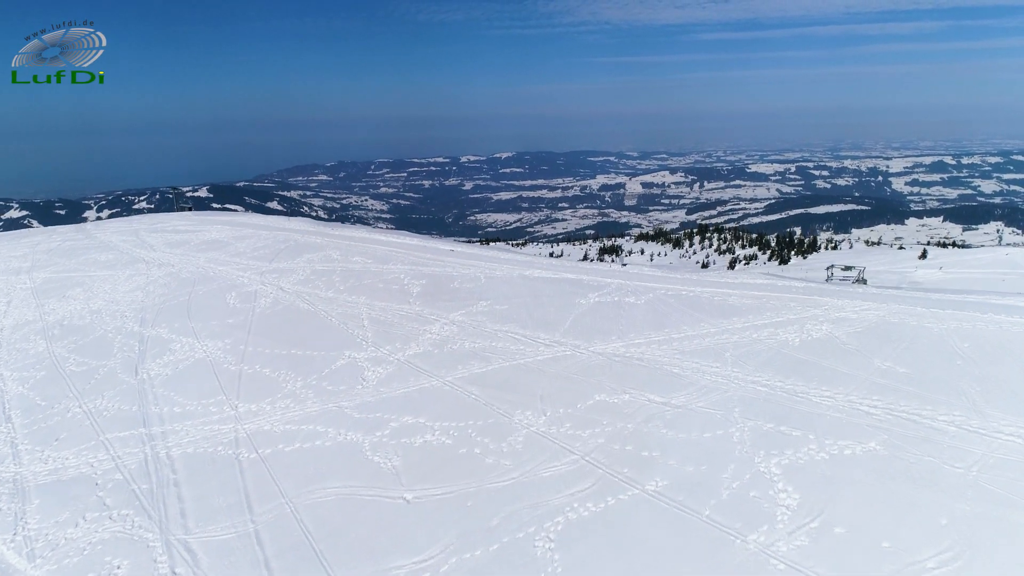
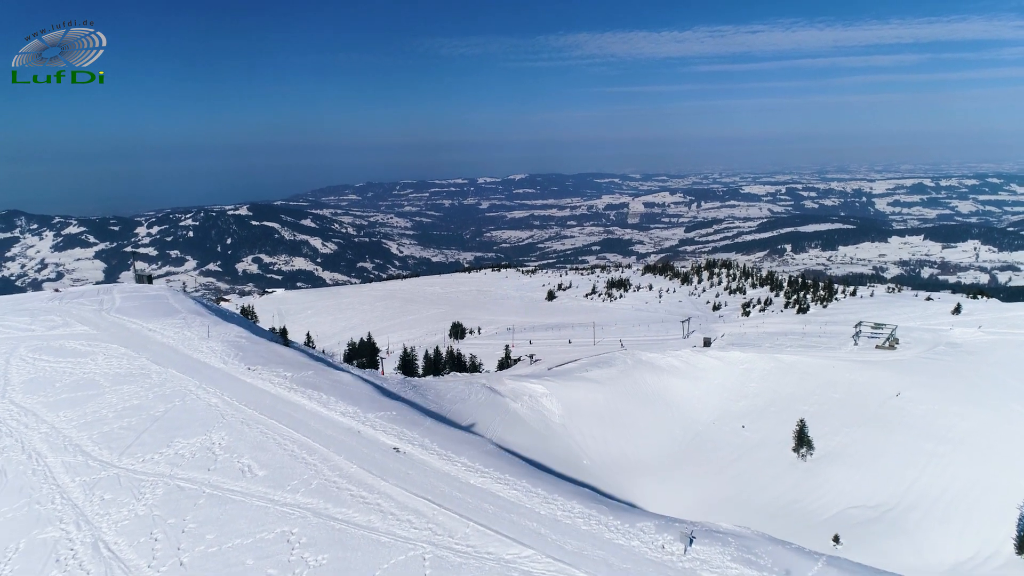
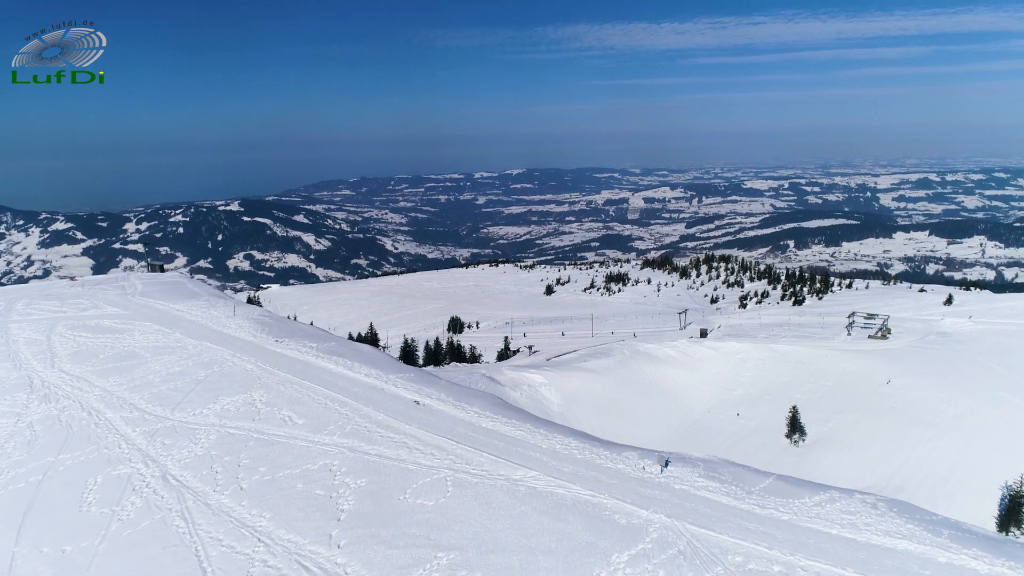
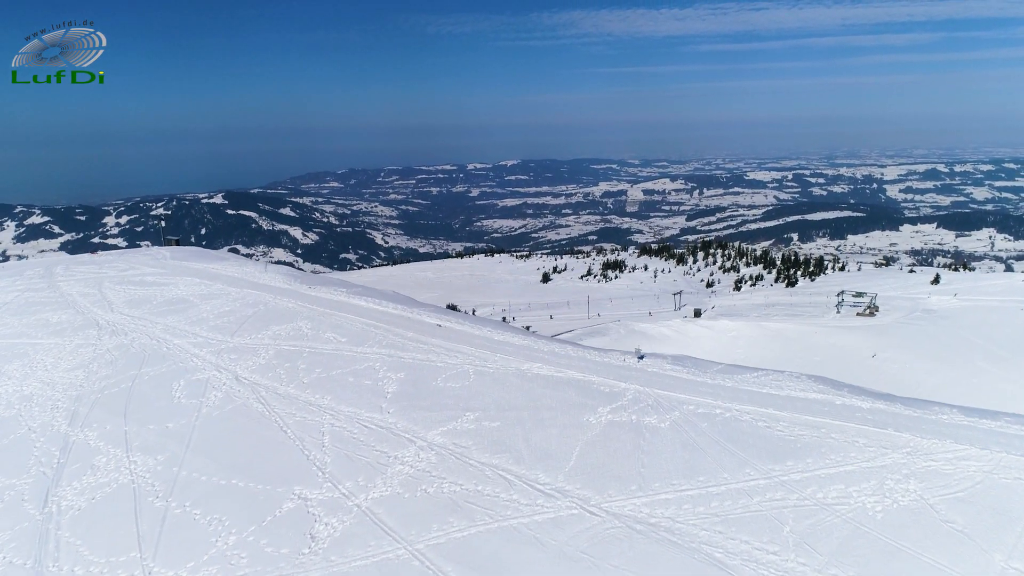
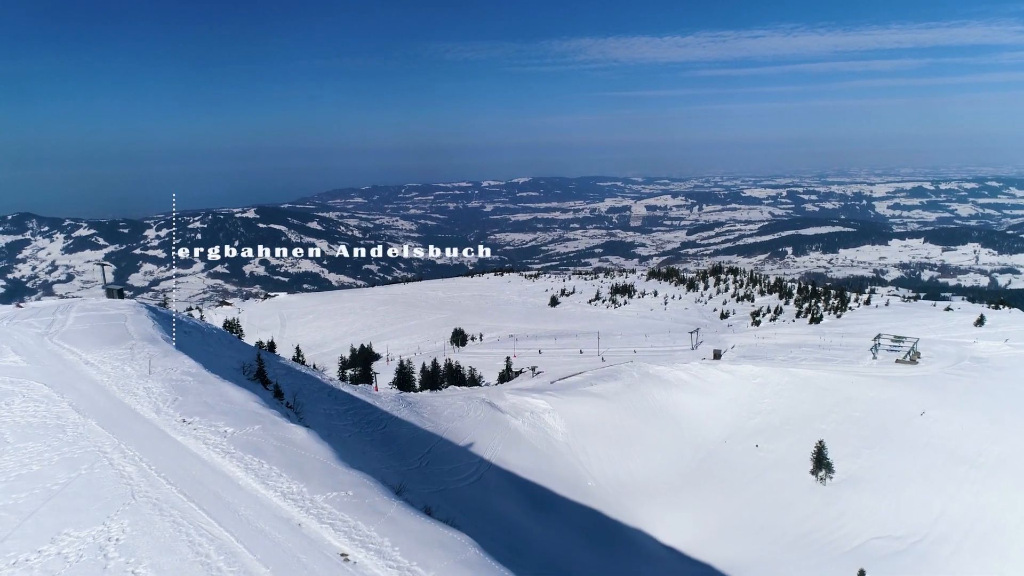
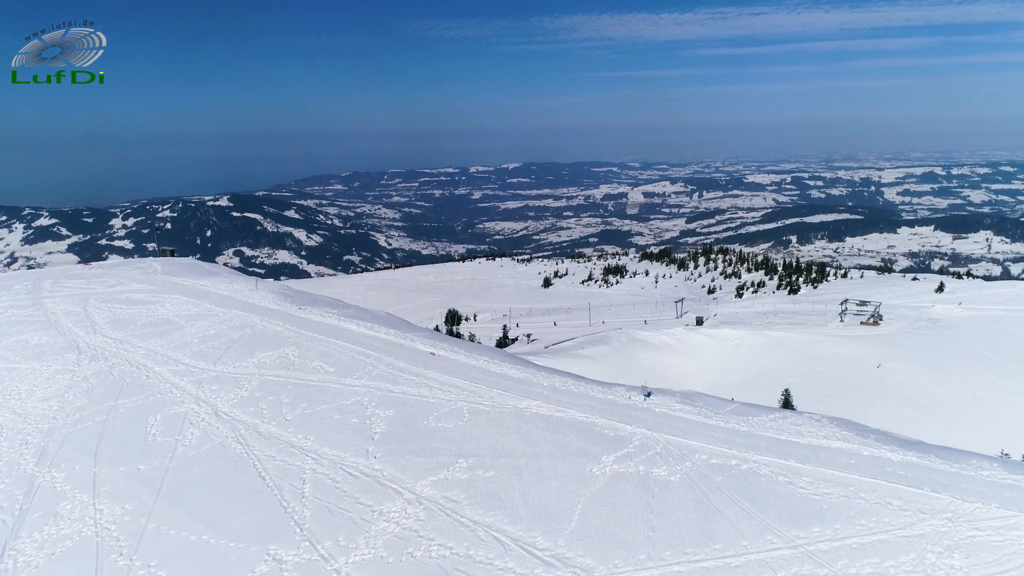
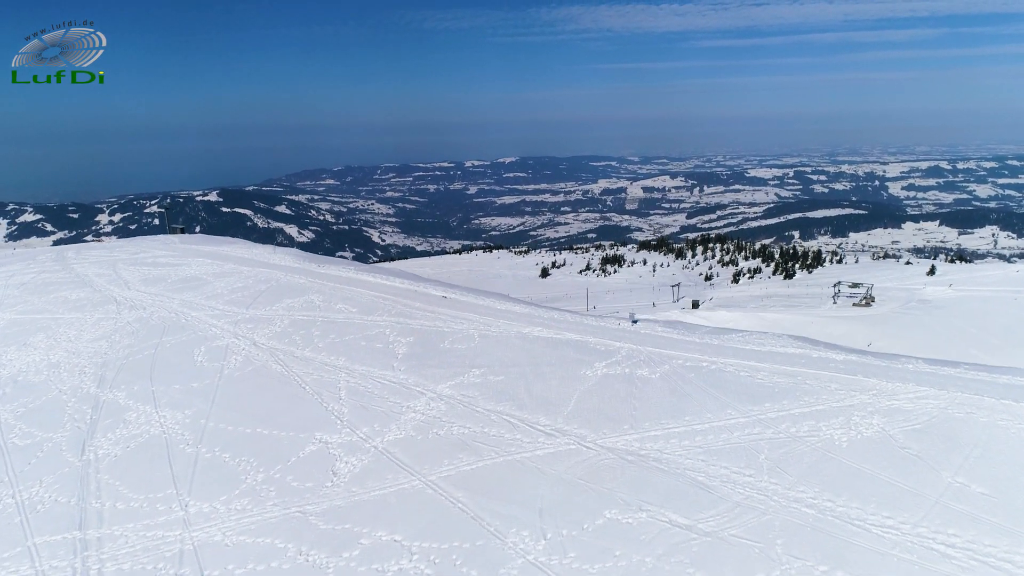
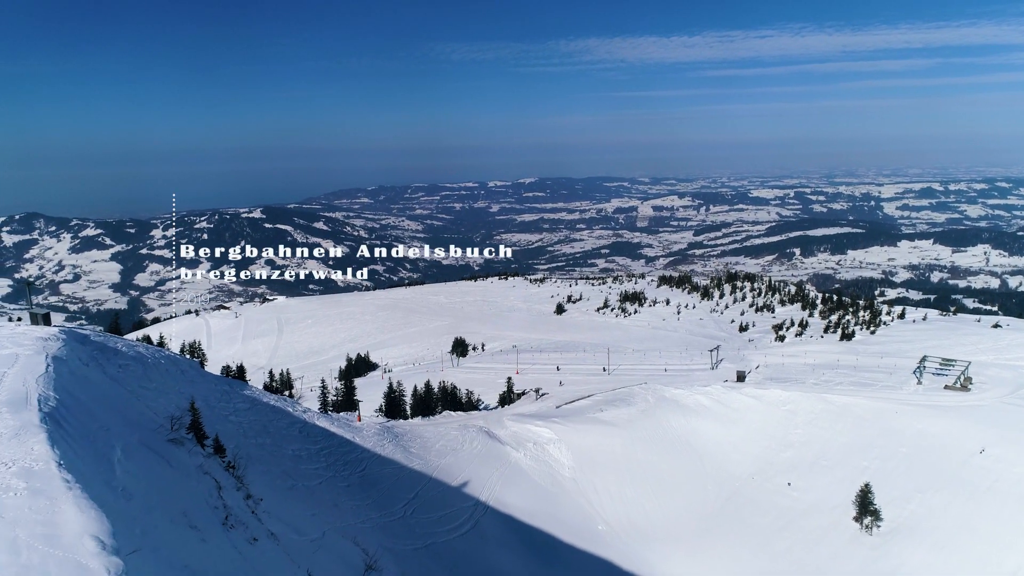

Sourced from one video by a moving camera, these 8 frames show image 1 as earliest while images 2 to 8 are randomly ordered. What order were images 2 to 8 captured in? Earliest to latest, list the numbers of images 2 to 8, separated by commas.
7, 4, 6, 3, 2, 5, 8
